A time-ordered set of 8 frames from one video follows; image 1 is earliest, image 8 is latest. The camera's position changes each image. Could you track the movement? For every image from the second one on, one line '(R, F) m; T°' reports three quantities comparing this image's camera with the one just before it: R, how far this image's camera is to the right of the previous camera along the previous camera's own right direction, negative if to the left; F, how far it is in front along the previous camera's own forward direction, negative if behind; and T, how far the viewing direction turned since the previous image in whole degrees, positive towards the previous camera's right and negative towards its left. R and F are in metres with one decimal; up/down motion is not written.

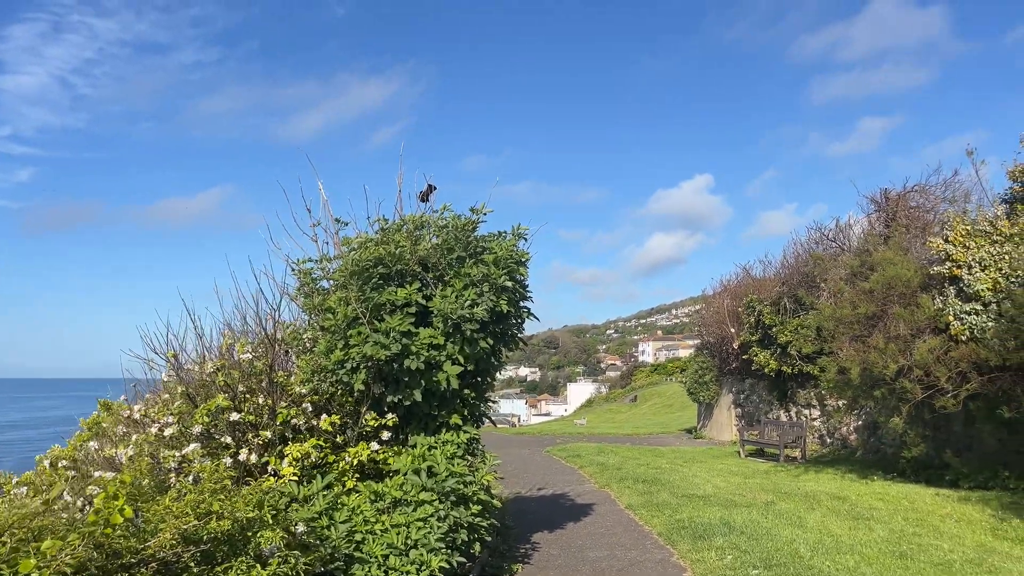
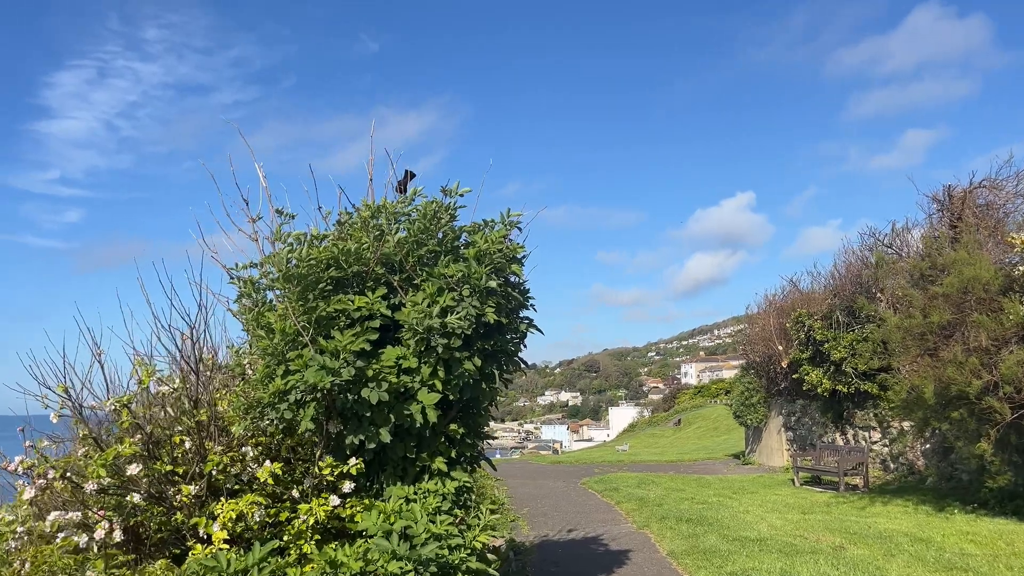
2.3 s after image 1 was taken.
(+0.3, +1.4) m; -3°
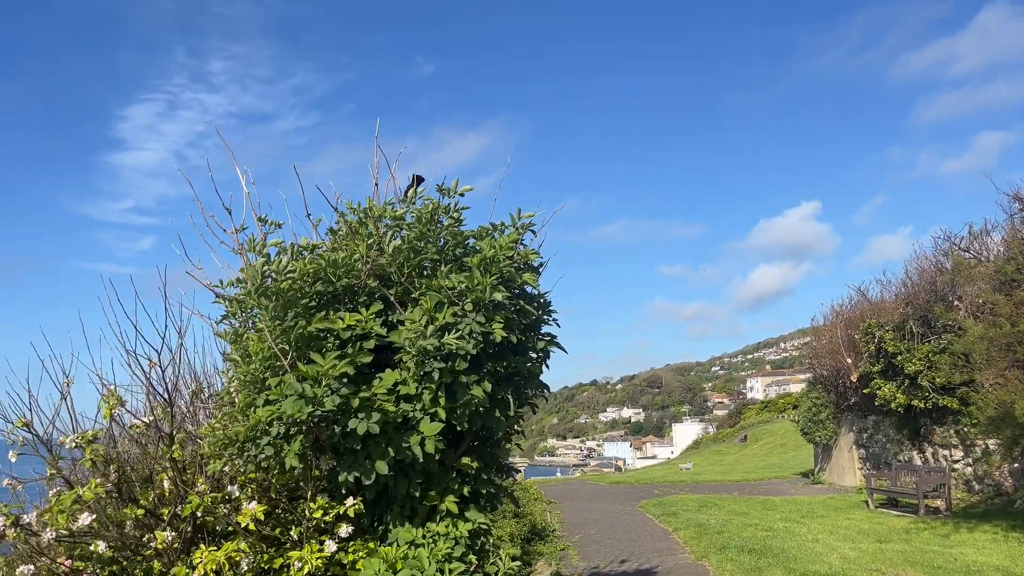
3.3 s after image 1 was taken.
(+0.2, +0.6) m; -5°
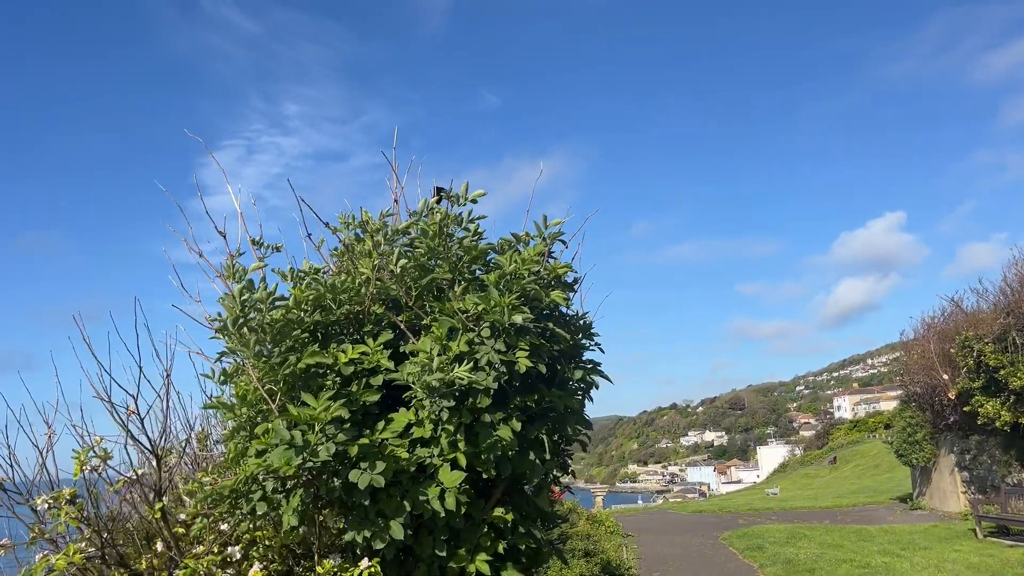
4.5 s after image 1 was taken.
(+0.2, +0.6) m; -6°
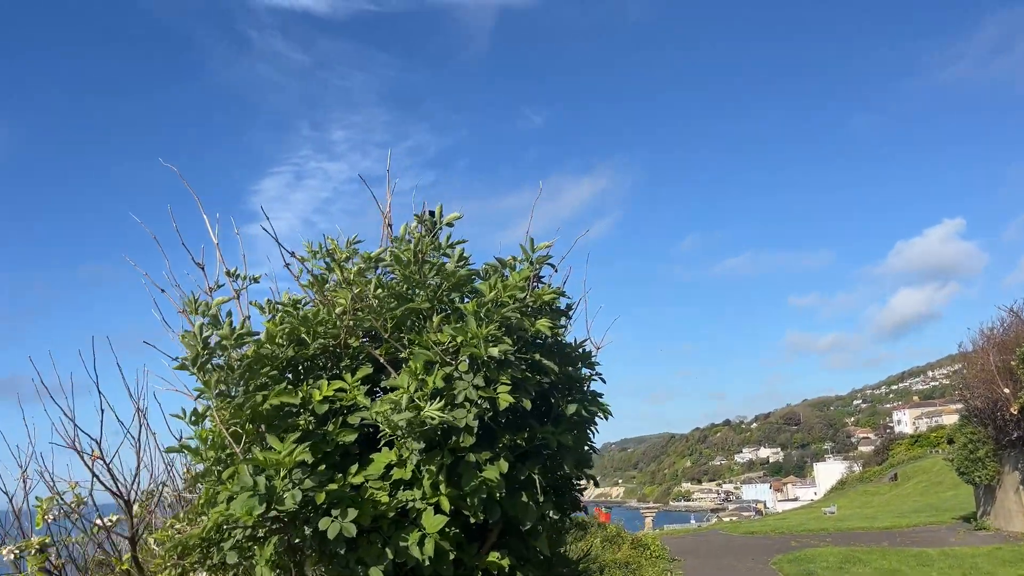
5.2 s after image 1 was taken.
(+0.3, +0.2) m; -3°
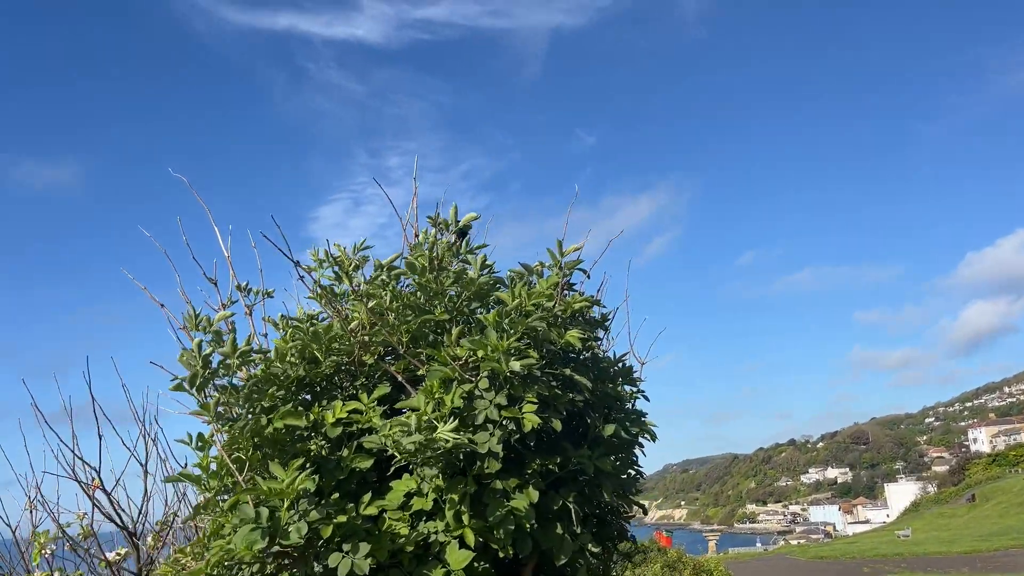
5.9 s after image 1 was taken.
(+0.1, +0.3) m; -4°
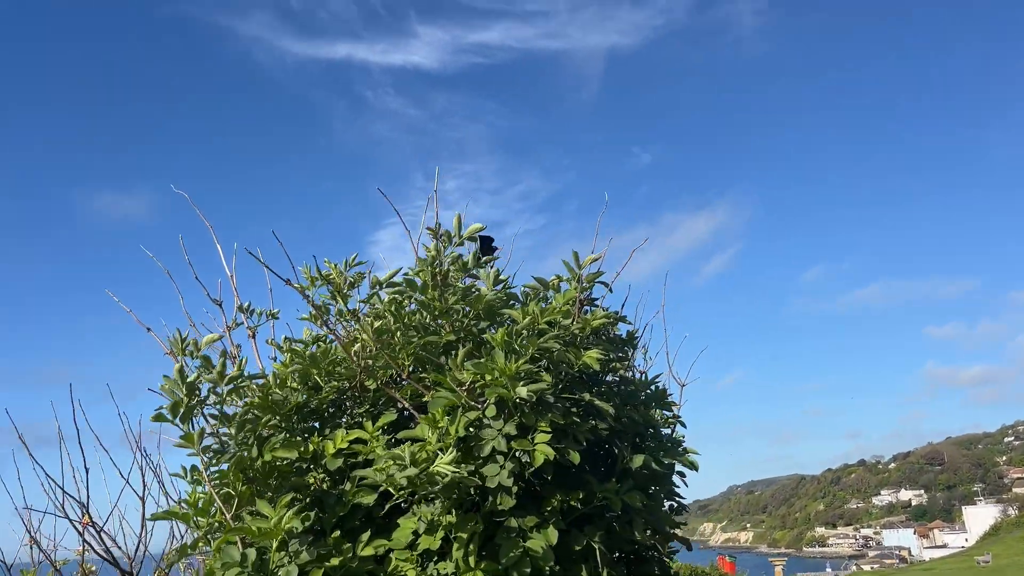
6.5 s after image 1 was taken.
(+0.1, +0.3) m; -4°
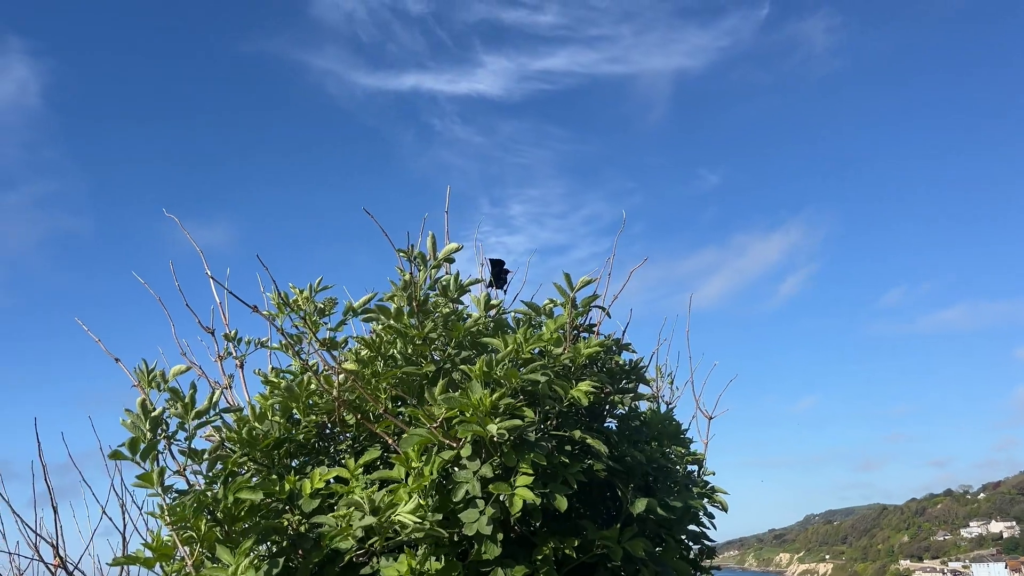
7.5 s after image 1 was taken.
(+0.2, +0.2) m; -5°
